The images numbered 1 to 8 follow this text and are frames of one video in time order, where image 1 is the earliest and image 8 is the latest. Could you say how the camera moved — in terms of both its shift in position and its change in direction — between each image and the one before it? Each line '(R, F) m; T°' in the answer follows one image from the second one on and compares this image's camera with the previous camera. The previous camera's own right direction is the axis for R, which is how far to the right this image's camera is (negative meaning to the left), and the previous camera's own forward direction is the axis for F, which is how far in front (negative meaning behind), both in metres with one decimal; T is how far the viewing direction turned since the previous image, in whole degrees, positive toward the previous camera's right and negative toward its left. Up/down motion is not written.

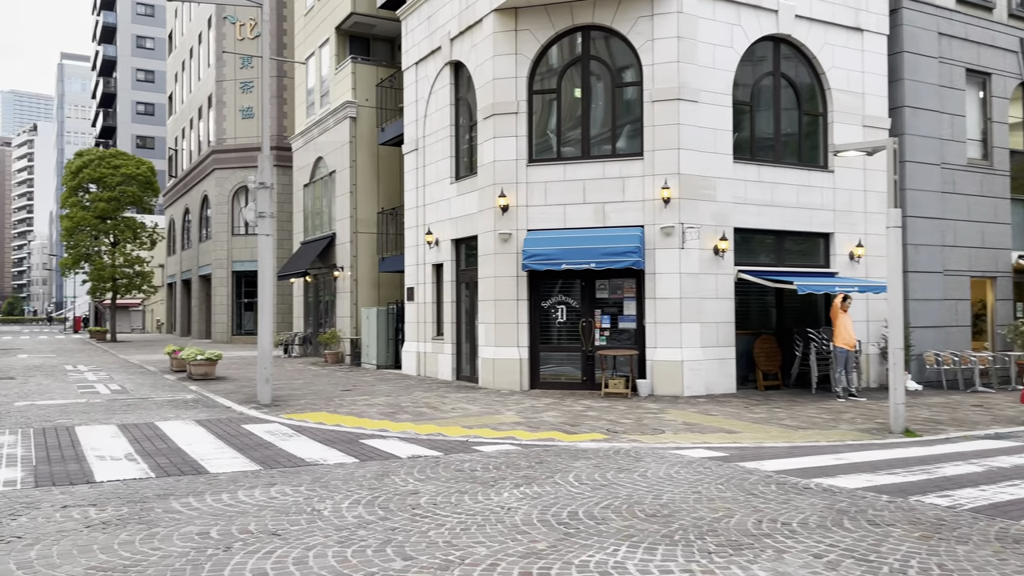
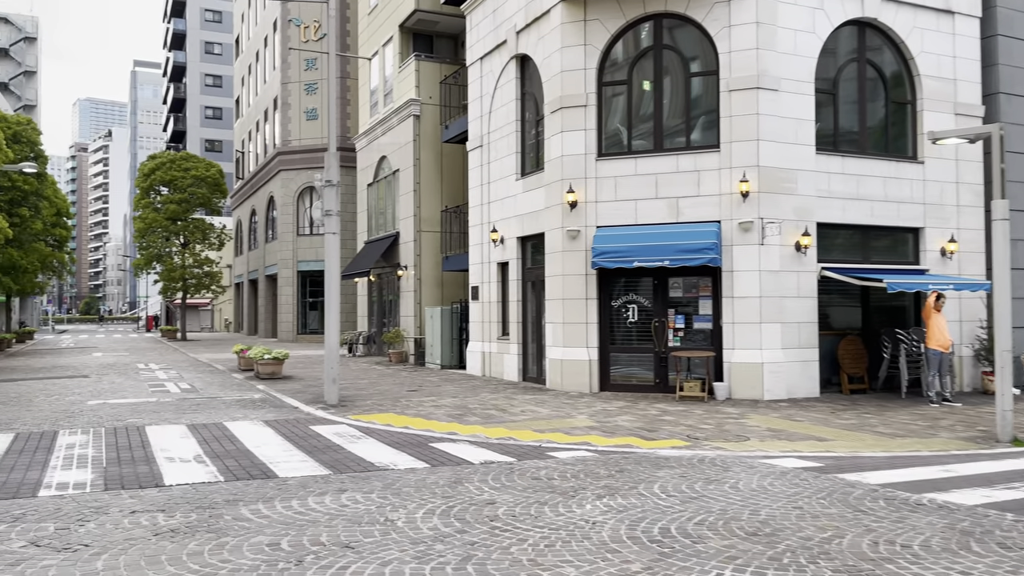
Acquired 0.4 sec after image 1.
(-0.2, +0.5) m; -4°
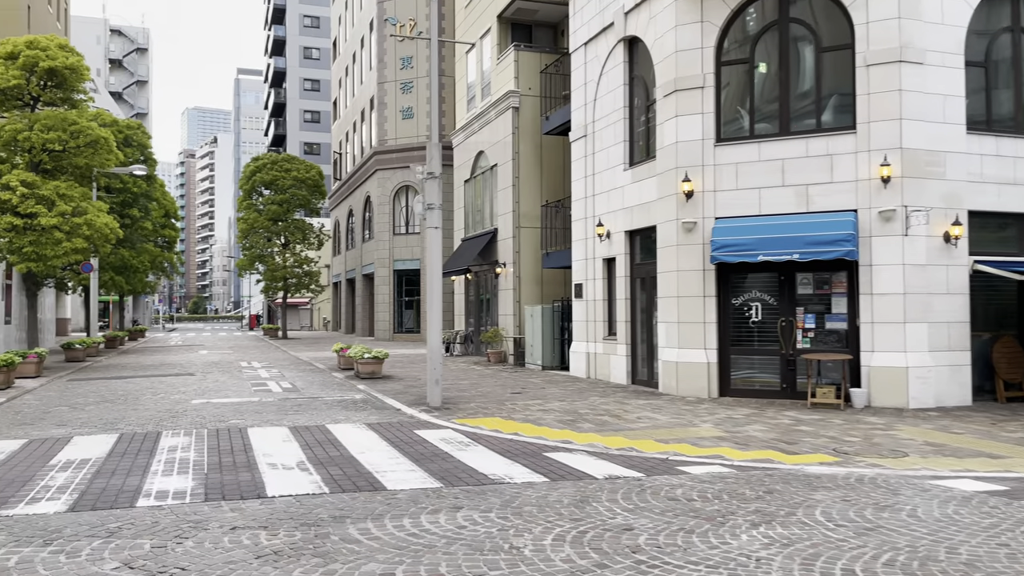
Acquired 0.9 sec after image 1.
(-0.4, +0.9) m; -6°
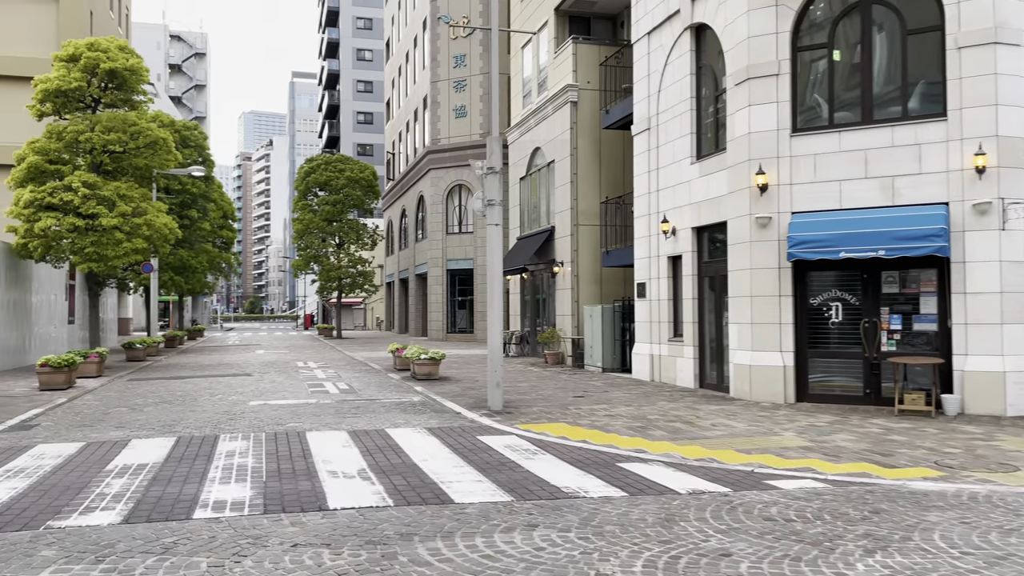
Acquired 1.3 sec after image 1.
(-0.2, +0.5) m; -4°
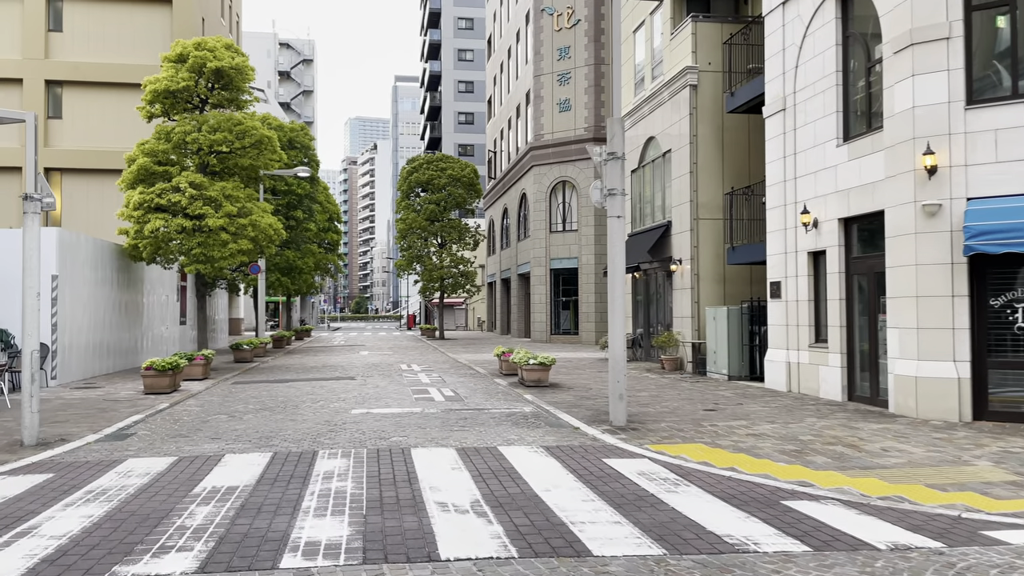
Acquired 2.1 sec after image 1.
(-0.4, +1.3) m; -7°
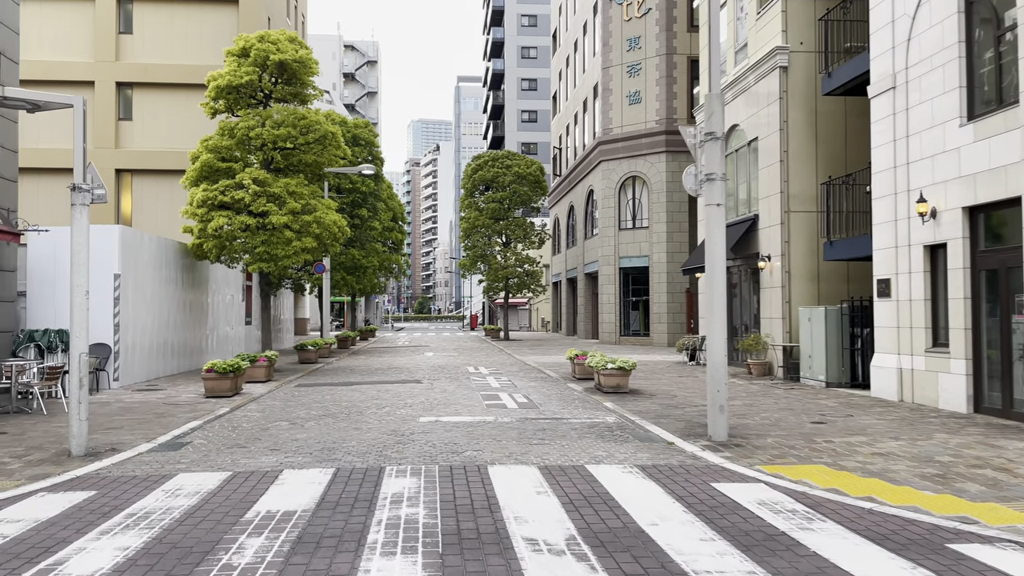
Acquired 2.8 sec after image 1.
(-0.3, +1.1) m; -4°
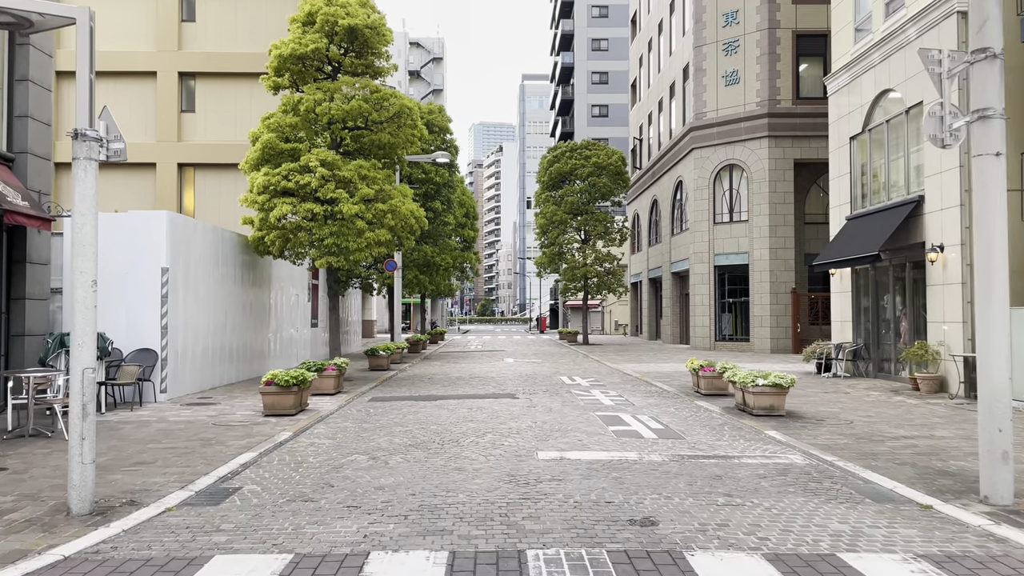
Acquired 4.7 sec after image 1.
(-1.0, +2.9) m; -4°
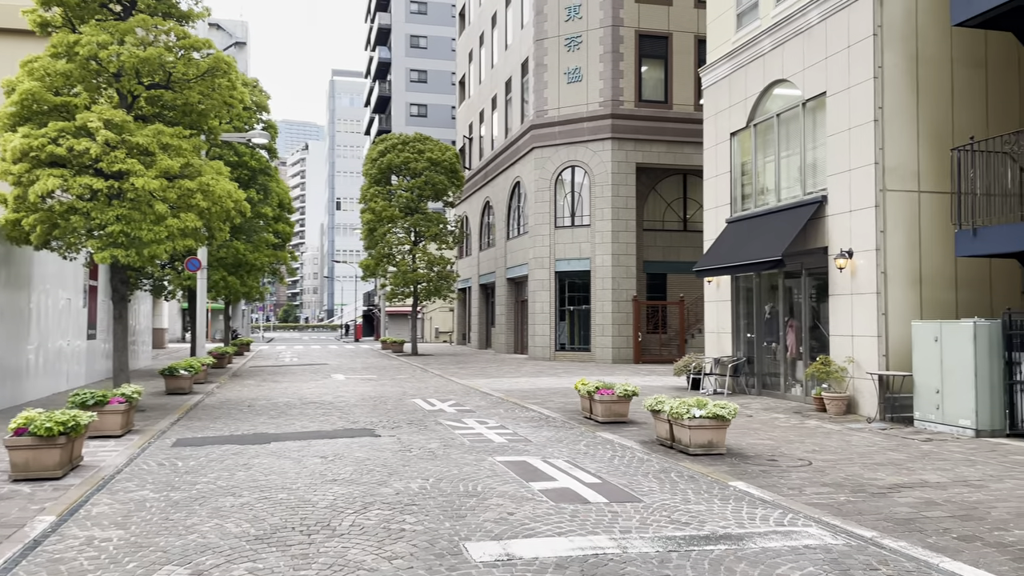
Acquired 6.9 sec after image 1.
(-0.8, +3.2) m; +14°
